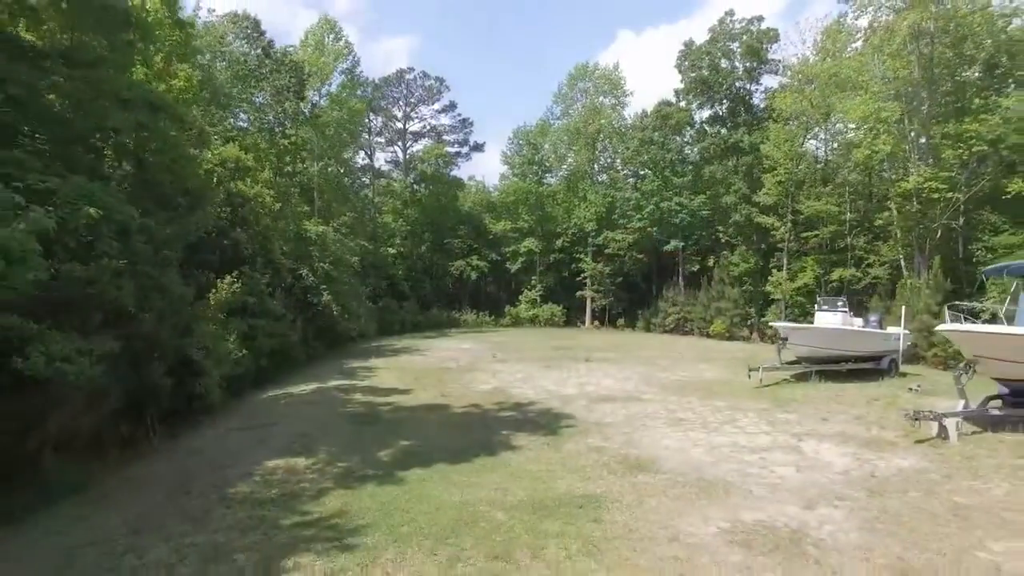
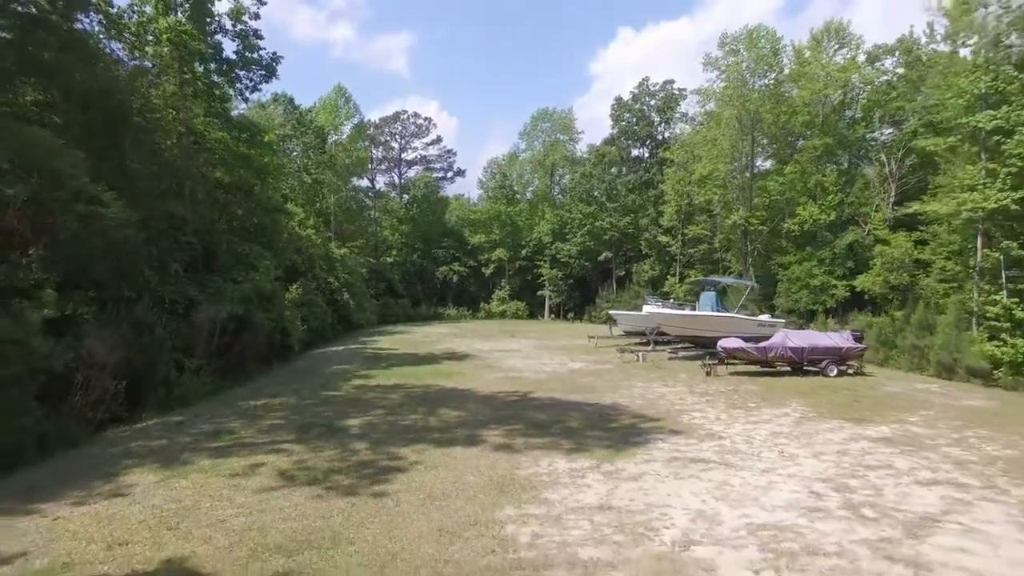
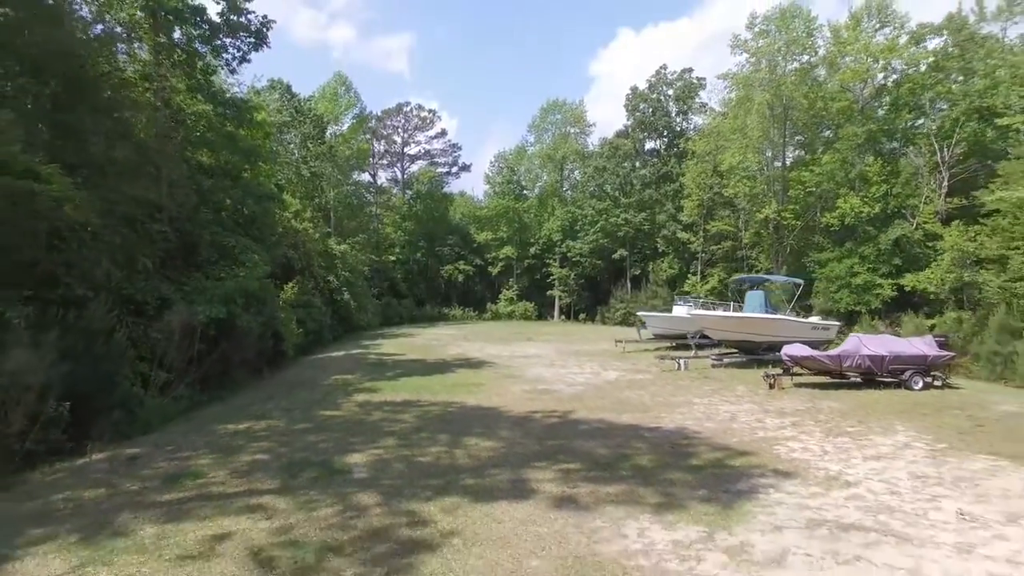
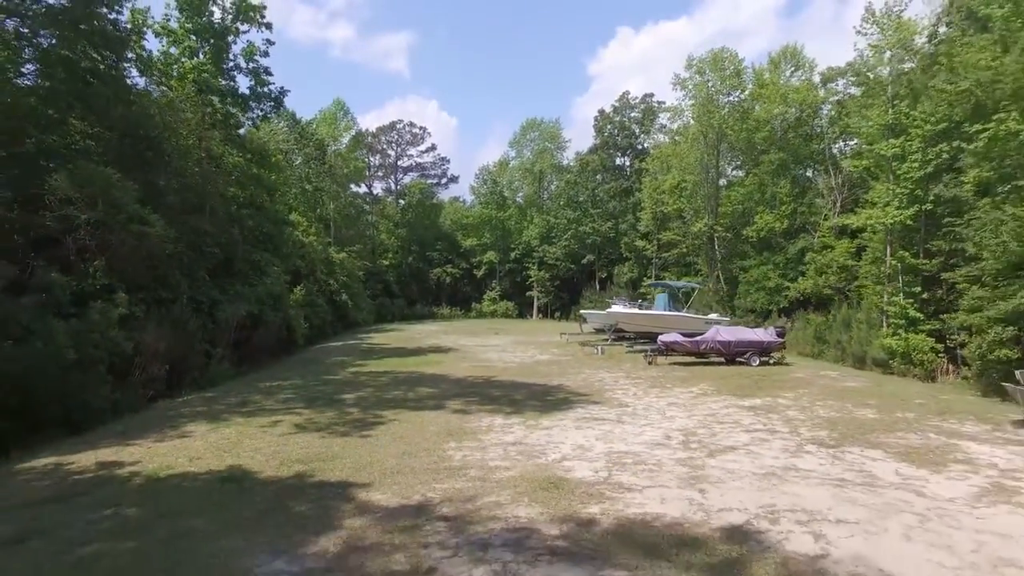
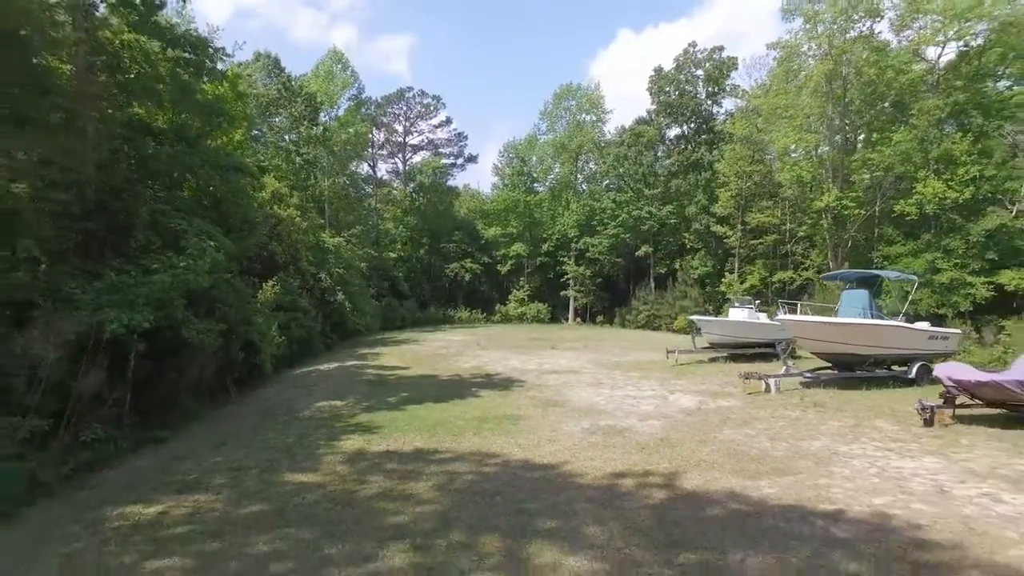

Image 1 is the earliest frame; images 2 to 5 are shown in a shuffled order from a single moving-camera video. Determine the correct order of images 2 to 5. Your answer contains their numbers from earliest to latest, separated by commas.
5, 3, 2, 4
